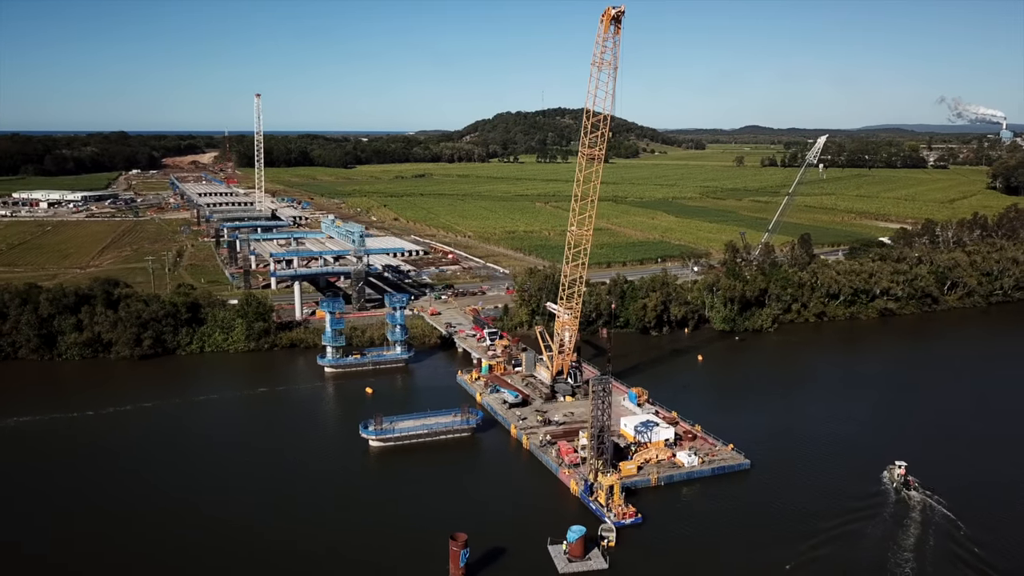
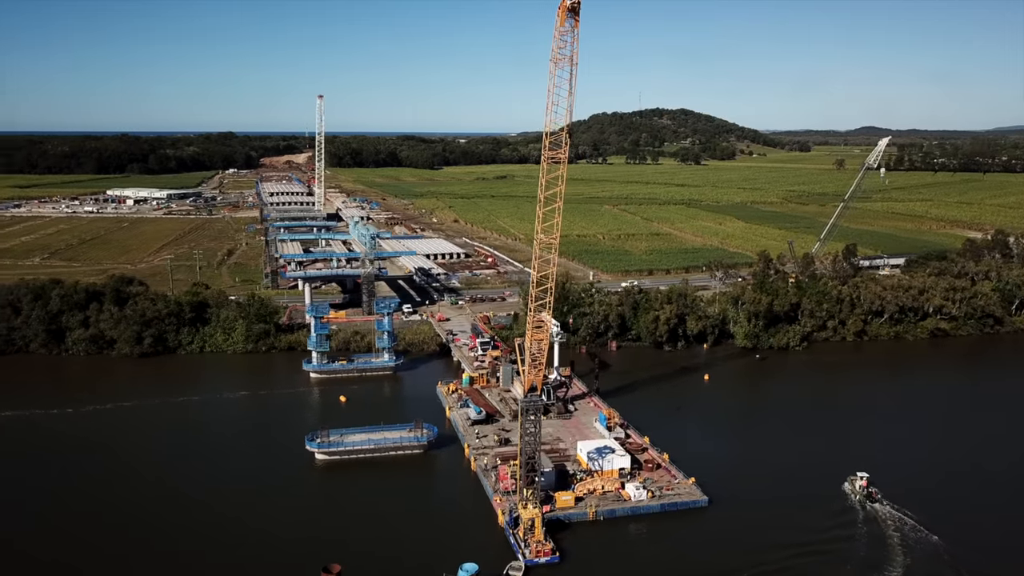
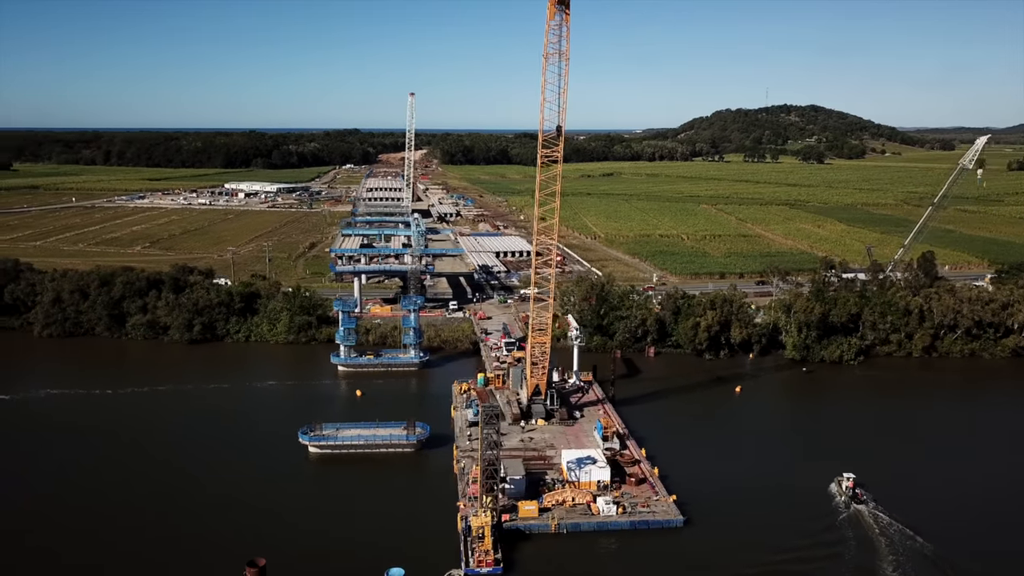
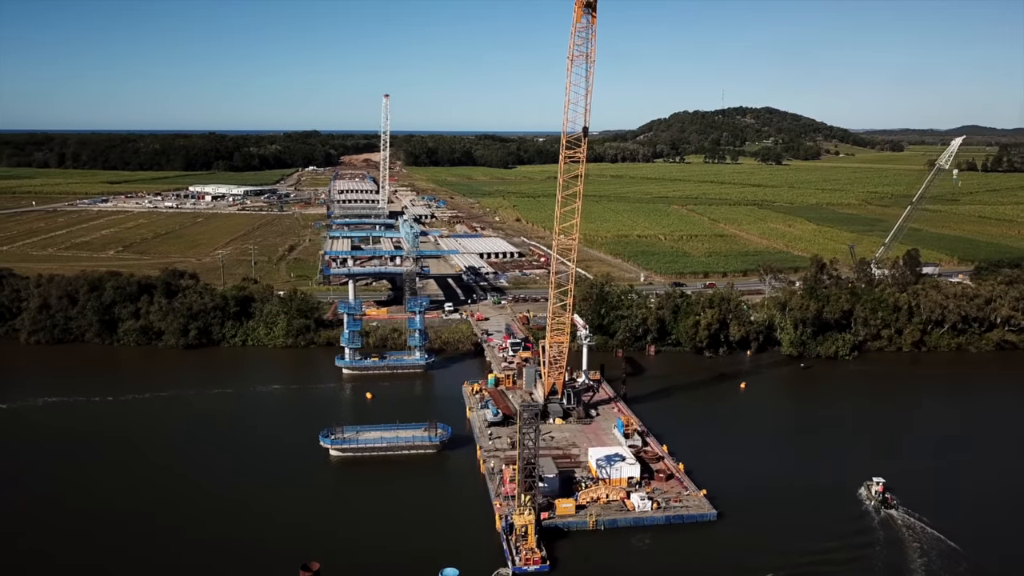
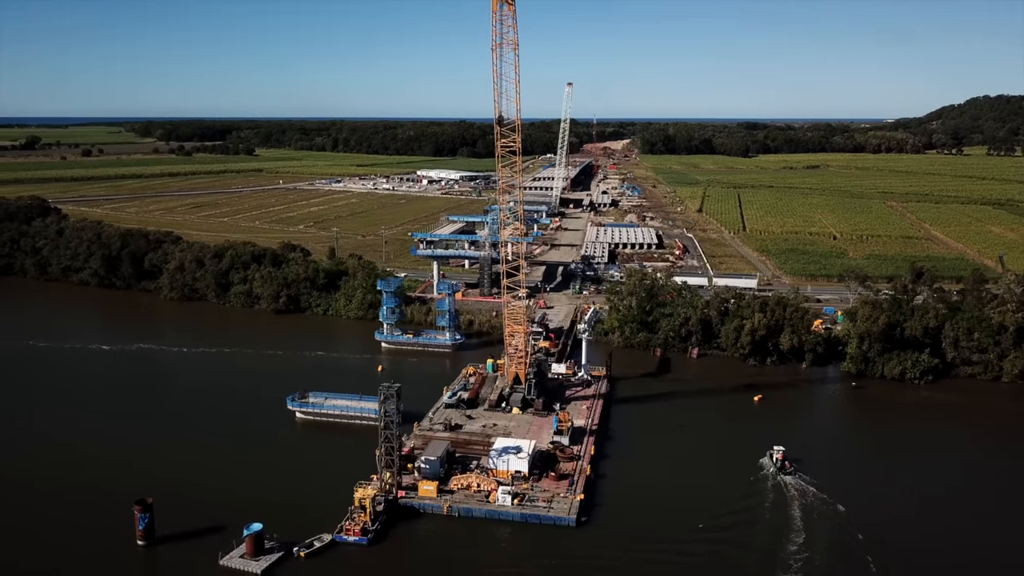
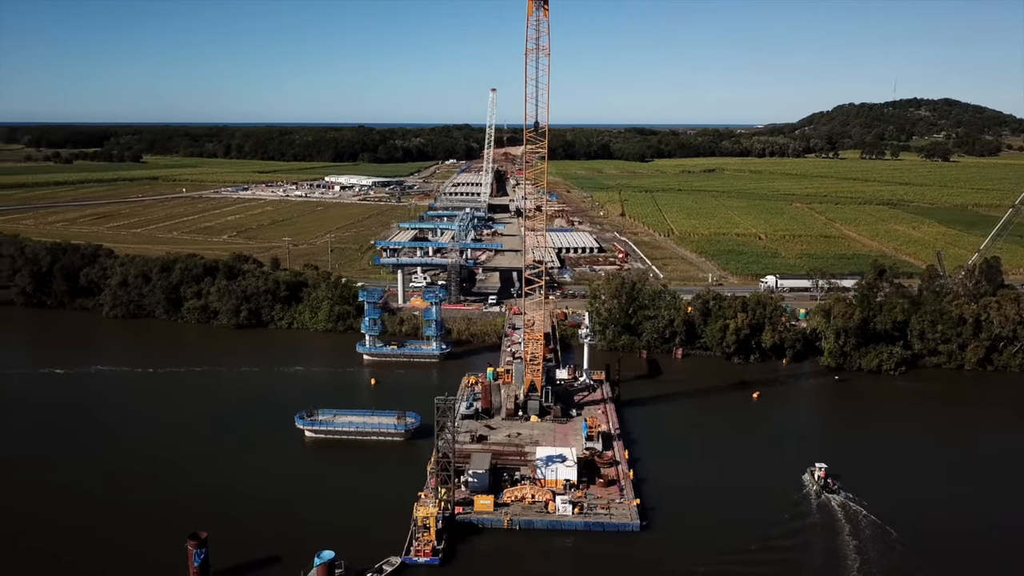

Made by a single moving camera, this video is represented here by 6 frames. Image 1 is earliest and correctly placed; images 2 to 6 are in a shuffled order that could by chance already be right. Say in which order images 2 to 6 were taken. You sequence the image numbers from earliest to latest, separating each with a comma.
2, 4, 3, 6, 5
